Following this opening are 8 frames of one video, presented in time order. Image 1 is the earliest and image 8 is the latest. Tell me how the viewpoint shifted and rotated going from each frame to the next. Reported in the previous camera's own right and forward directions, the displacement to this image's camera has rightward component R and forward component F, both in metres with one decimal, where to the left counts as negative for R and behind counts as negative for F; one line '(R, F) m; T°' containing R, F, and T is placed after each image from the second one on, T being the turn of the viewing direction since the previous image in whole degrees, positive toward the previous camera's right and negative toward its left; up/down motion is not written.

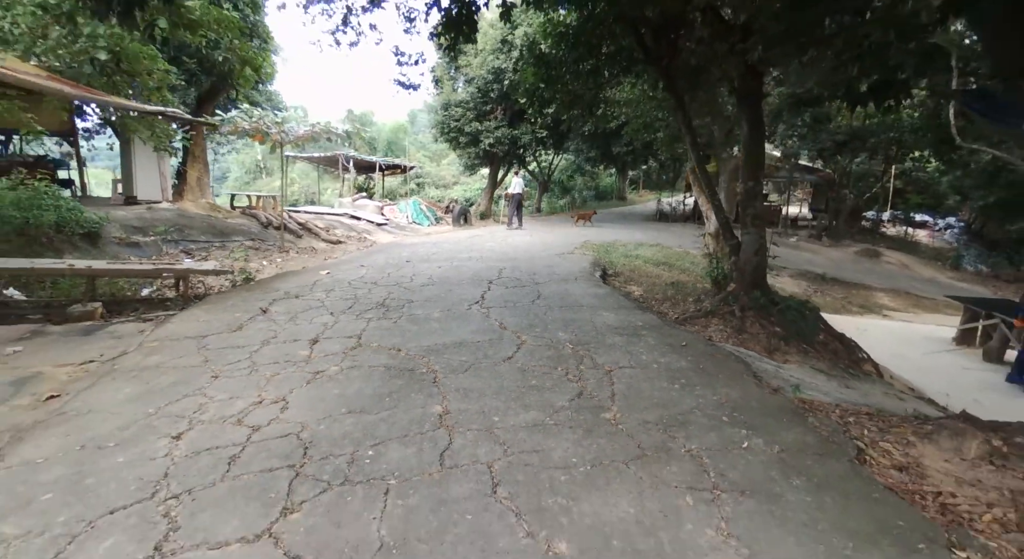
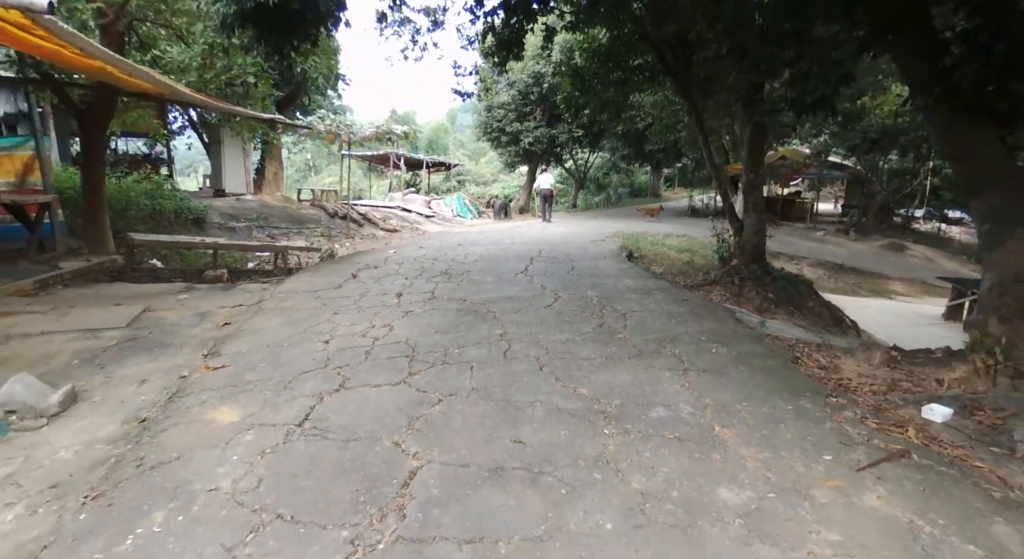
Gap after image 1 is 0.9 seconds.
(-0.1, -1.5) m; -4°
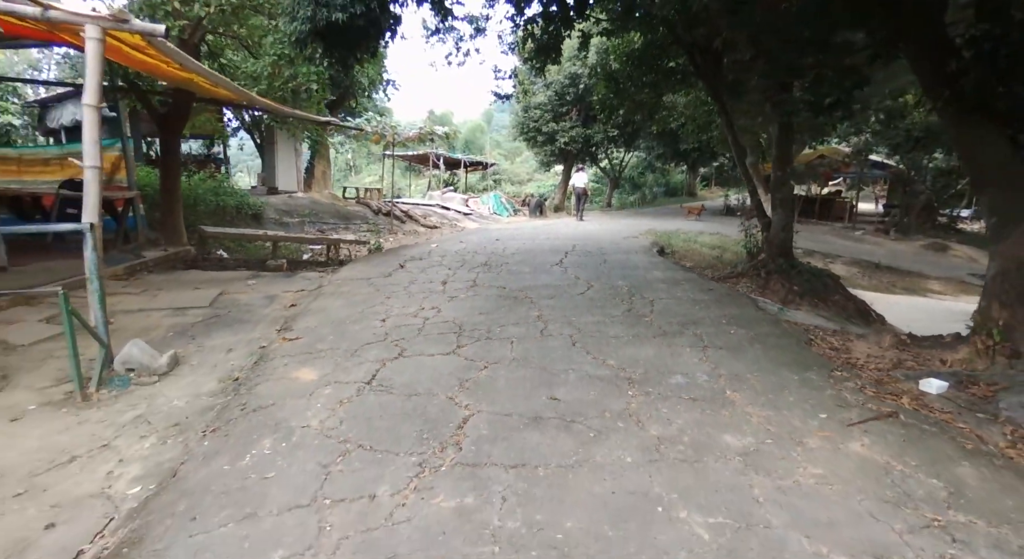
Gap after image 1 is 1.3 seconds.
(0.0, -0.5) m; -4°
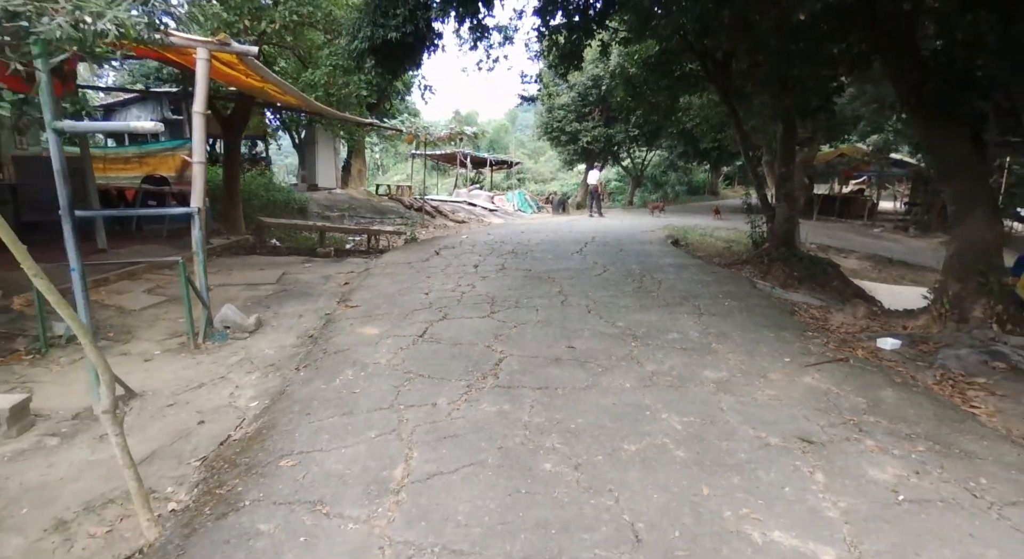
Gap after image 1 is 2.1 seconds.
(0.0, -0.9) m; -2°
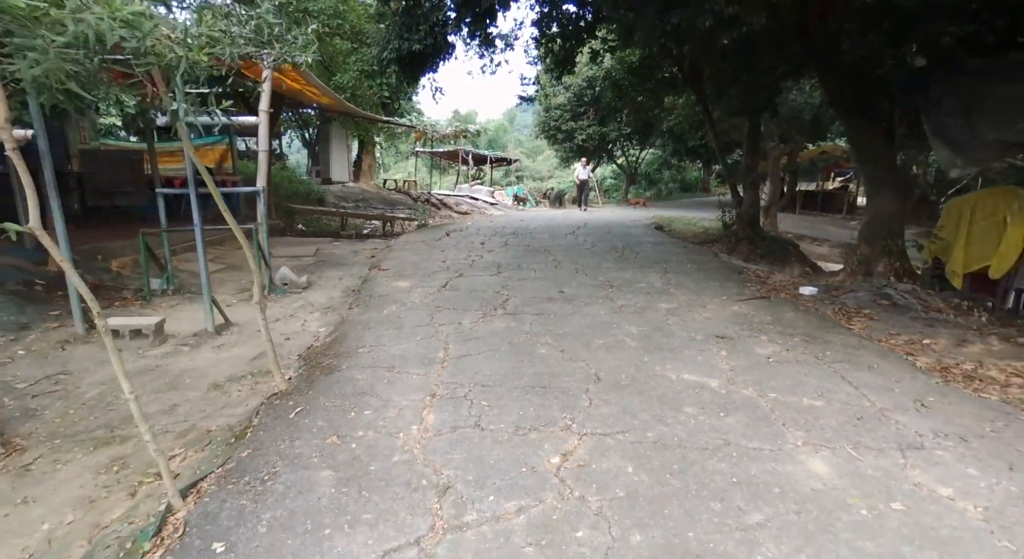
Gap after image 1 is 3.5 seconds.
(-0.1, -1.3) m; 0°
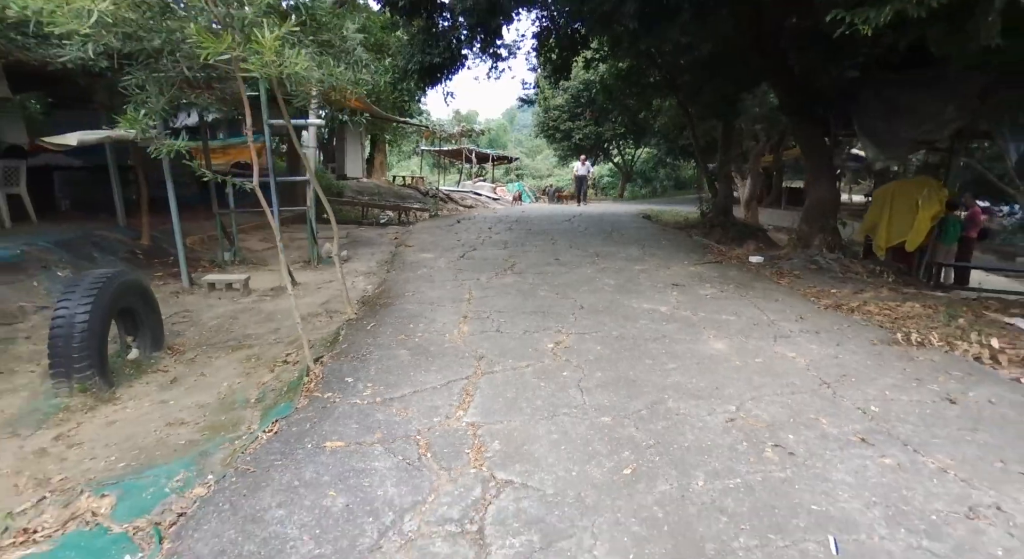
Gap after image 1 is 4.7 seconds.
(-0.1, -1.4) m; 0°
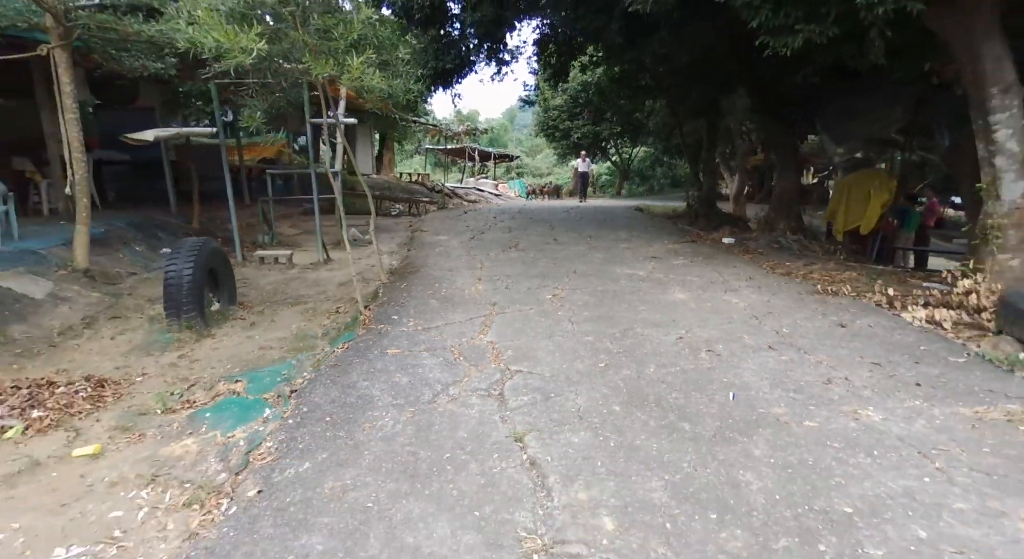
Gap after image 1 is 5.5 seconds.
(-0.1, -1.1) m; 0°
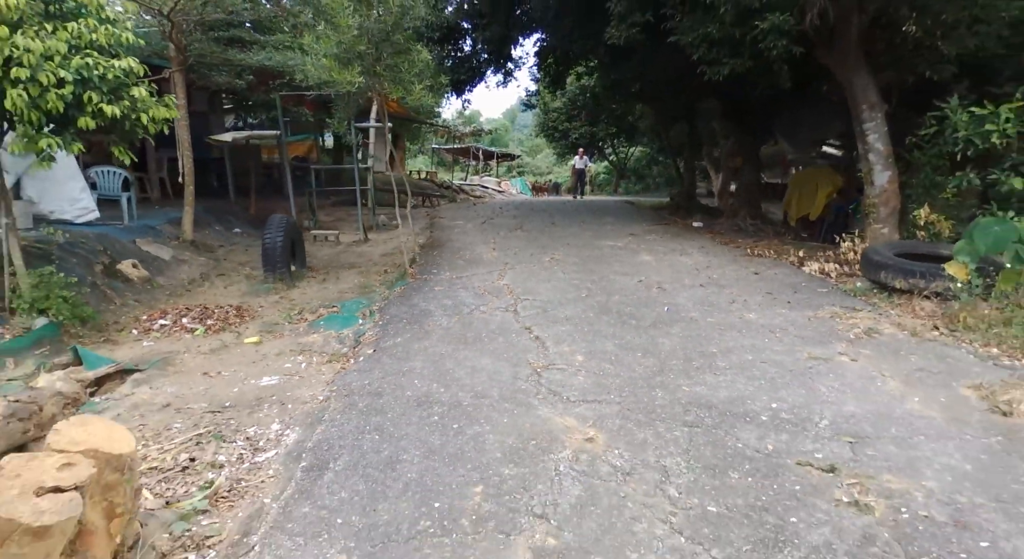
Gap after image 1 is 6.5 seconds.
(-0.1, -1.6) m; 0°
